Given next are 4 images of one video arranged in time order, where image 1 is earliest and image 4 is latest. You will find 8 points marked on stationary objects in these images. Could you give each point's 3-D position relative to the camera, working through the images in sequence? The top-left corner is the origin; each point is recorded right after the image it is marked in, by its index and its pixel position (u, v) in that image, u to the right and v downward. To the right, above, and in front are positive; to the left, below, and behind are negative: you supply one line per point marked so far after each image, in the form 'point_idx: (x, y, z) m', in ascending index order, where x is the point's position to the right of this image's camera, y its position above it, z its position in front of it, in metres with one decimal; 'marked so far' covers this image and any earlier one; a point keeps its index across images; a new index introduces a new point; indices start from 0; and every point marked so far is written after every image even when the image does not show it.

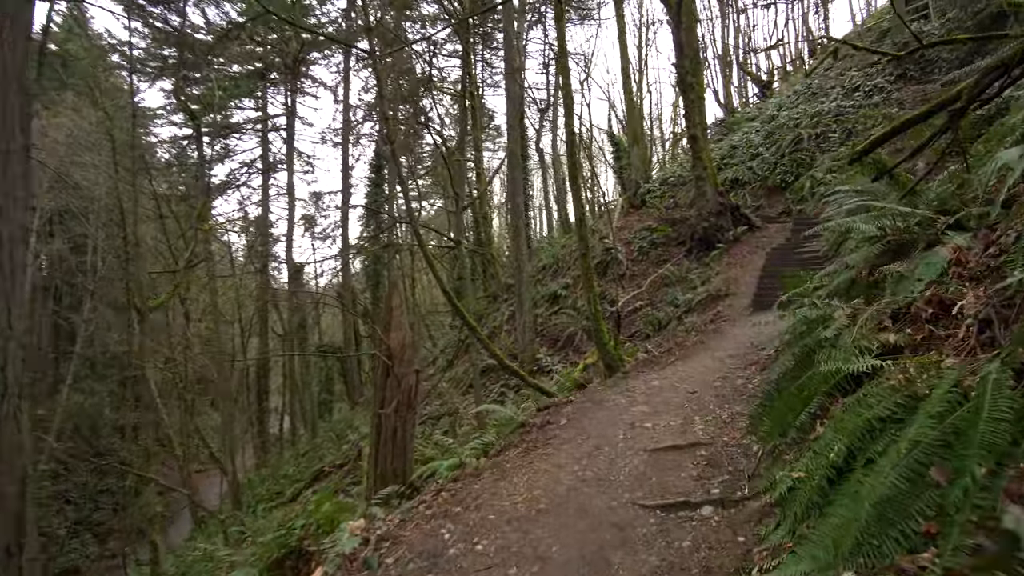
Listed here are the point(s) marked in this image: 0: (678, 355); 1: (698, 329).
0: (+2.0, -0.8, +7.1) m
1: (+3.0, -0.6, +9.1) m
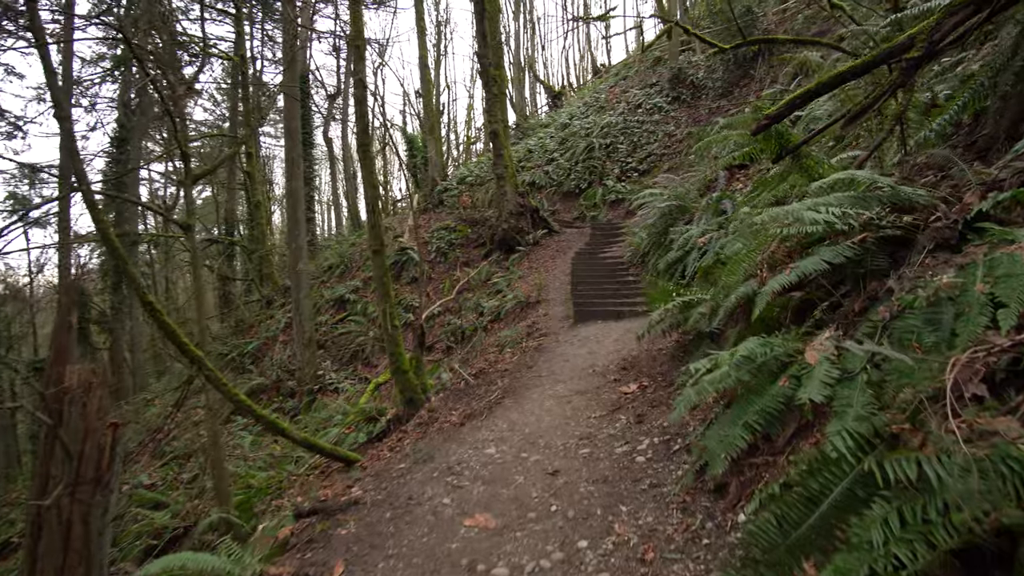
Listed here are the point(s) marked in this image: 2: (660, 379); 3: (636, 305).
0: (-0.1, -0.9, +5.5) m
1: (0.0, -0.8, +7.8) m
2: (+1.0, -0.6, +3.9) m
3: (+1.7, -0.2, +8.2) m
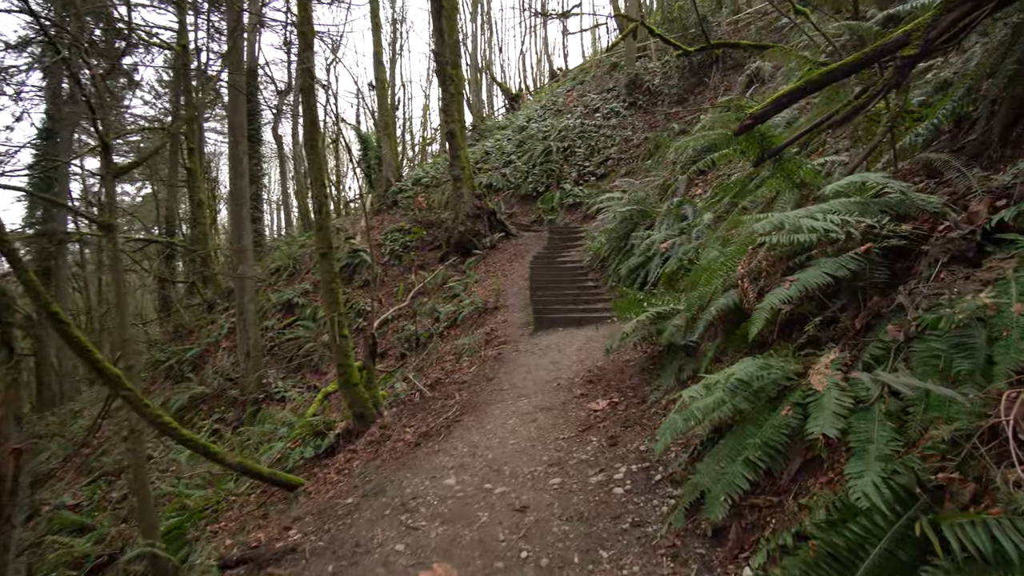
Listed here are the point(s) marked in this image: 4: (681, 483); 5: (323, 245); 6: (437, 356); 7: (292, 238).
0: (-0.5, -1.0, +5.1) m
1: (-0.5, -0.8, +7.4) m
2: (+0.8, -0.7, +3.7) m
3: (+1.2, -0.3, +8.0) m
4: (+0.7, -0.8, +2.4) m
5: (-1.8, +0.4, +5.6) m
6: (-1.1, -1.0, +8.6) m
7: (-7.5, +1.7, +19.7) m
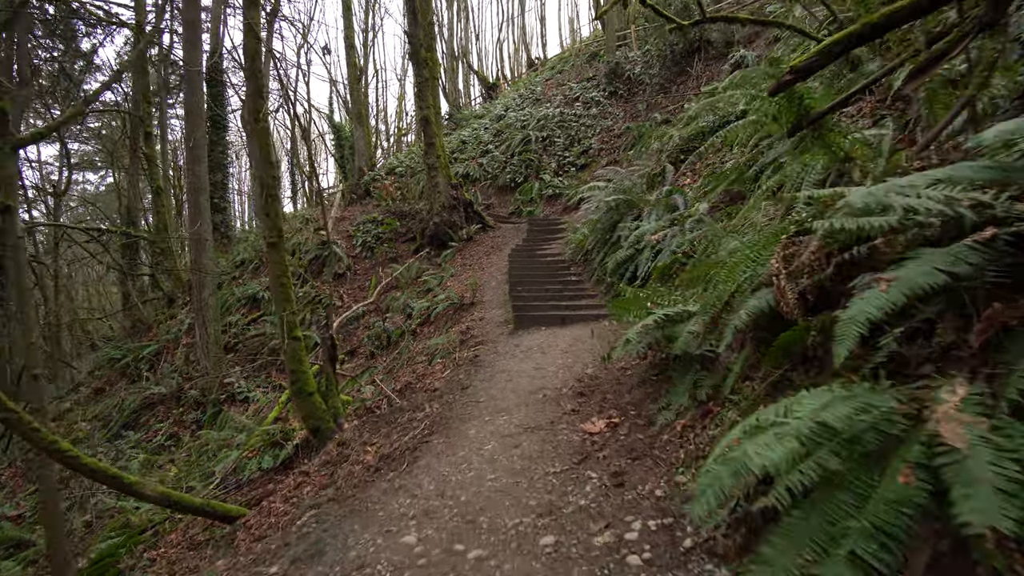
0: (-0.7, -1.0, +4.5) m
1: (-0.8, -0.8, +6.8) m
2: (+0.7, -0.7, +3.1) m
3: (+0.9, -0.3, +7.4) m
4: (+0.6, -0.8, +1.8) m
5: (-2.0, +0.5, +4.9) m
6: (-1.4, -0.9, +7.9) m
7: (-8.2, +1.9, +18.7) m
